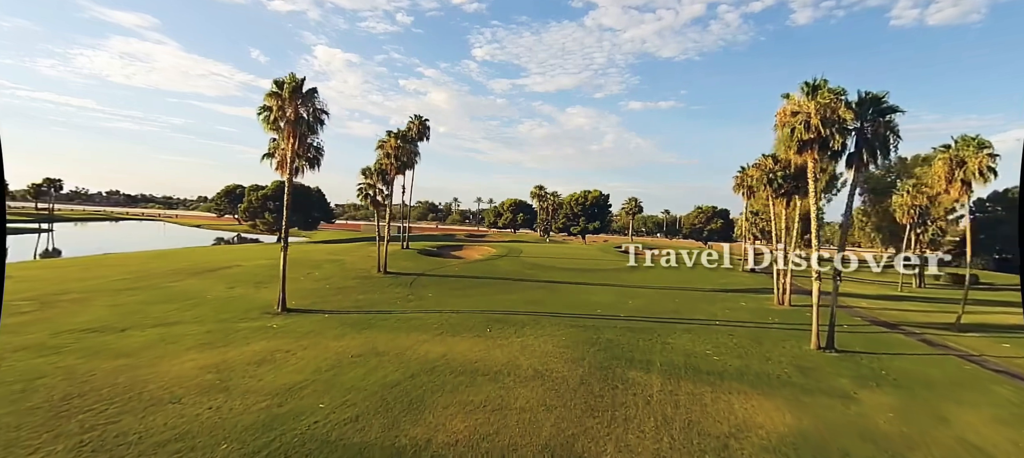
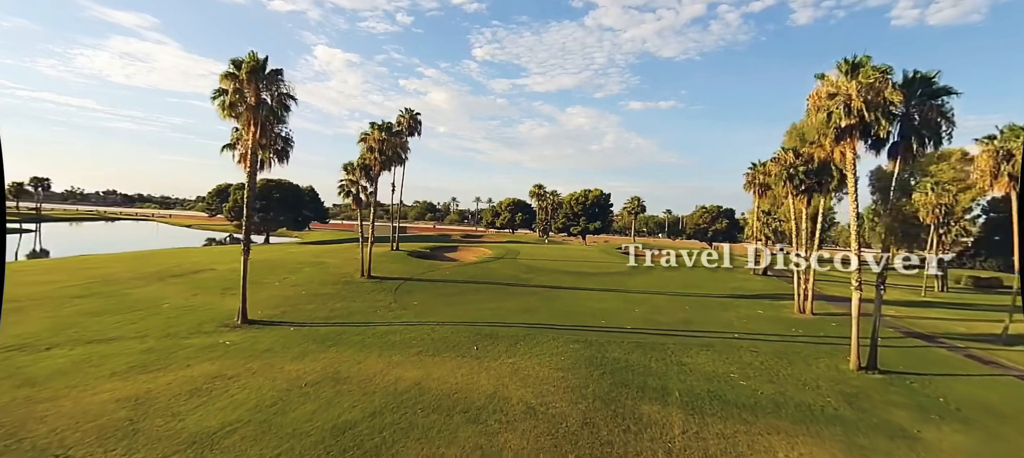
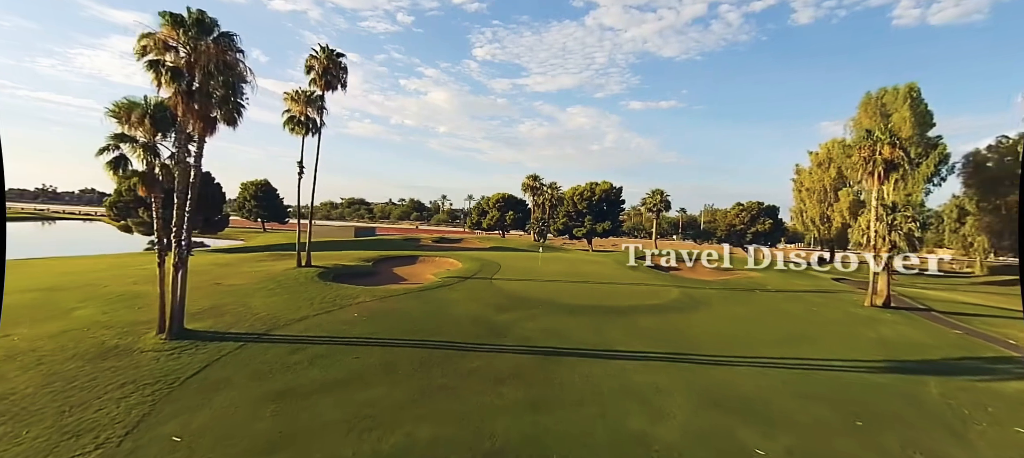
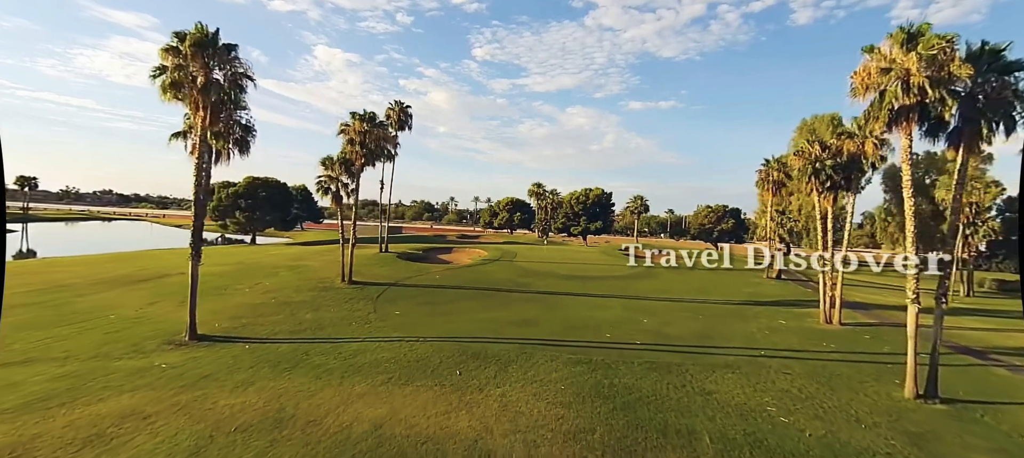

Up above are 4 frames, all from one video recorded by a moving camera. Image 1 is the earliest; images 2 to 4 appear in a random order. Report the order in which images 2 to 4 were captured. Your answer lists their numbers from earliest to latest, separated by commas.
2, 4, 3
